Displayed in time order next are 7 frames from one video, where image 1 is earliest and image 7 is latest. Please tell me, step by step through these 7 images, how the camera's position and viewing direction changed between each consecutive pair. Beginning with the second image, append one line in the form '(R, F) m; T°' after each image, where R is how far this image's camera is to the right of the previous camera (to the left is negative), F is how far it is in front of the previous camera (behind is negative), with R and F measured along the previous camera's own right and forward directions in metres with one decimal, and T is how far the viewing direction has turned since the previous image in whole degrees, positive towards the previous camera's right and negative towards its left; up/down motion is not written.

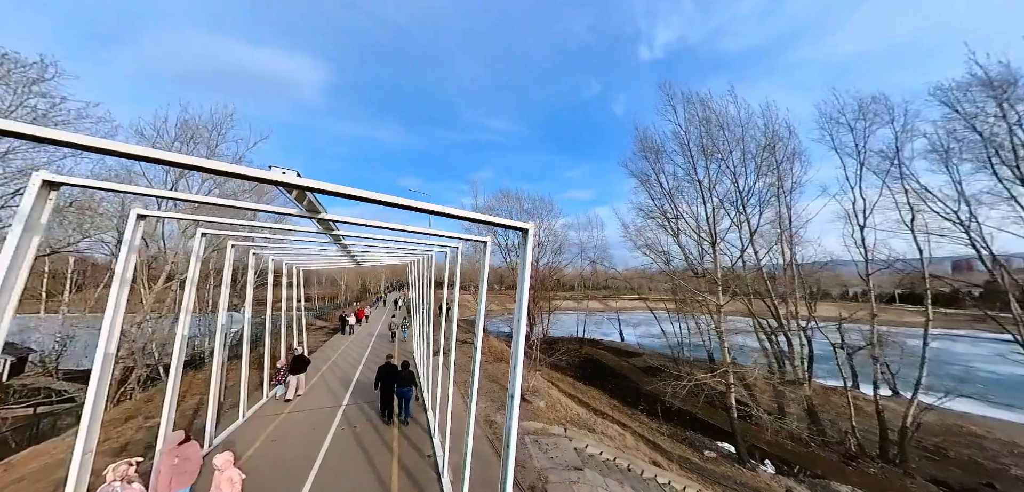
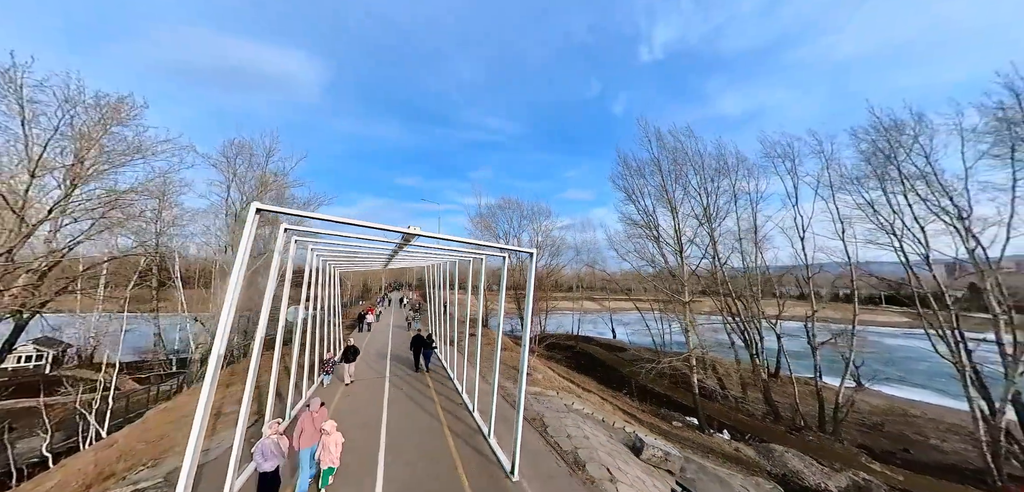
(-0.2, -2.6) m; 0°
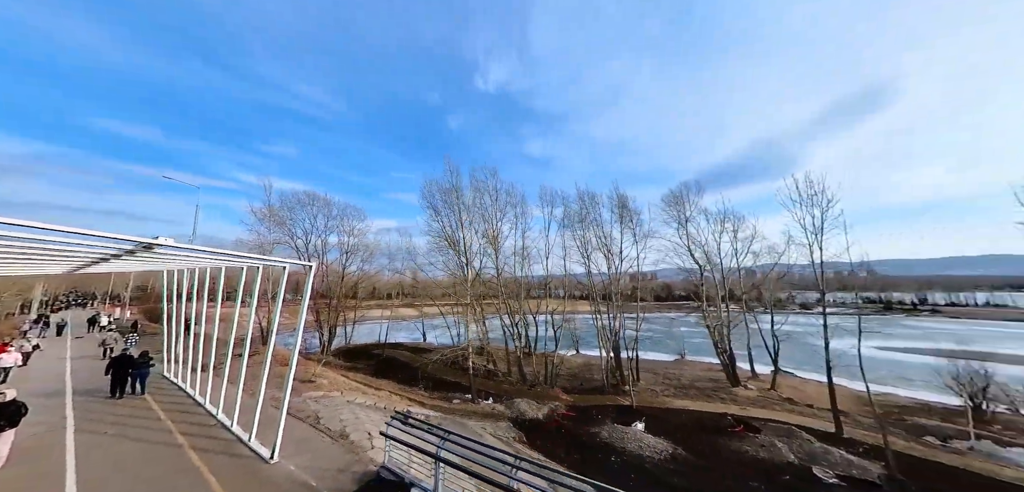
(+0.1, -3.5) m; +31°
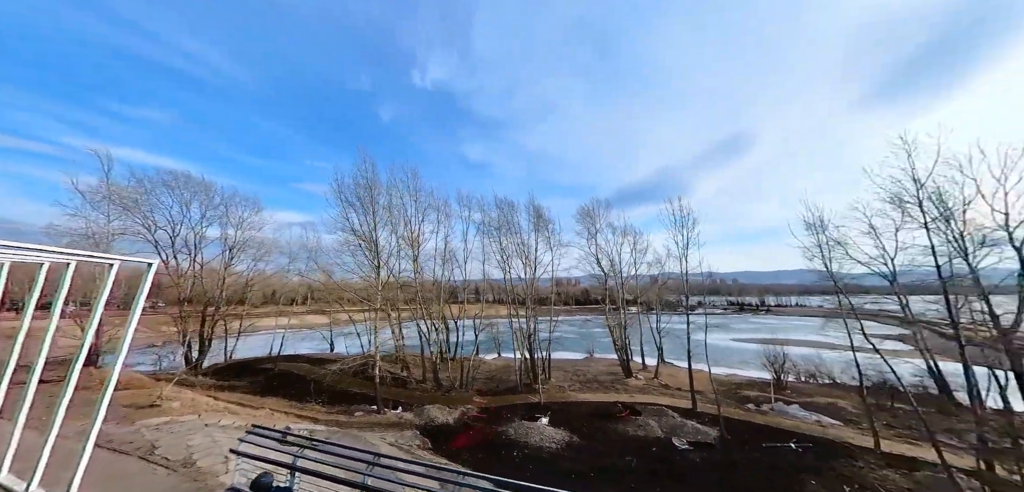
(+0.4, -0.3) m; +13°
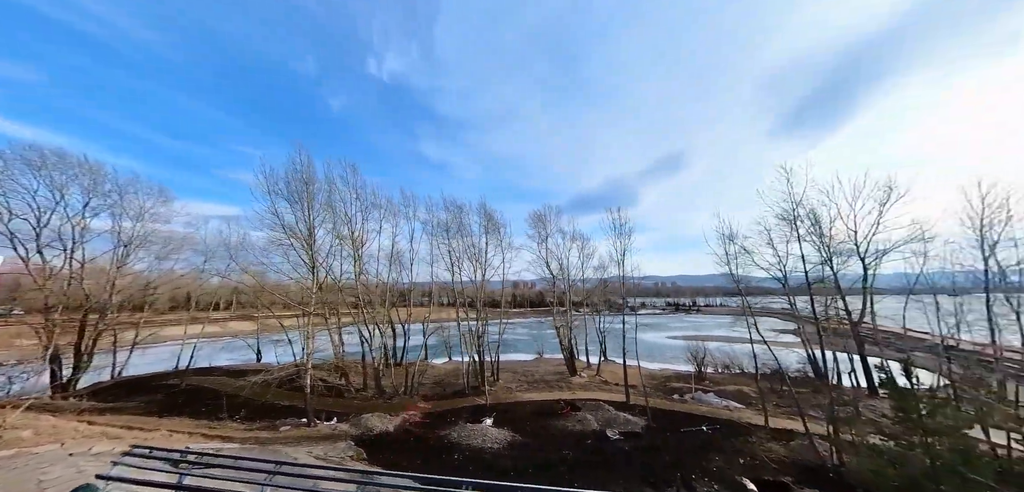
(+0.3, 0.0) m; +8°
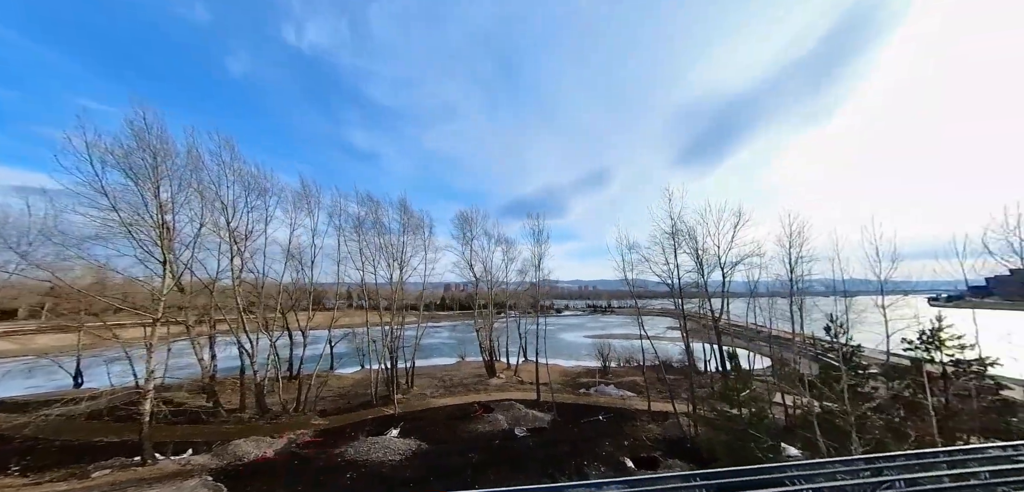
(+0.4, +0.3) m; +12°
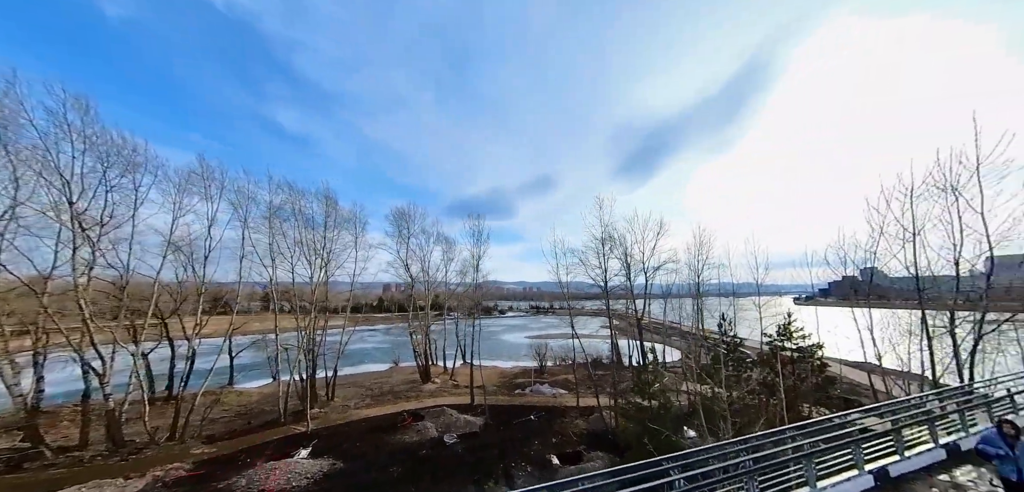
(+0.2, +0.6) m; +10°
